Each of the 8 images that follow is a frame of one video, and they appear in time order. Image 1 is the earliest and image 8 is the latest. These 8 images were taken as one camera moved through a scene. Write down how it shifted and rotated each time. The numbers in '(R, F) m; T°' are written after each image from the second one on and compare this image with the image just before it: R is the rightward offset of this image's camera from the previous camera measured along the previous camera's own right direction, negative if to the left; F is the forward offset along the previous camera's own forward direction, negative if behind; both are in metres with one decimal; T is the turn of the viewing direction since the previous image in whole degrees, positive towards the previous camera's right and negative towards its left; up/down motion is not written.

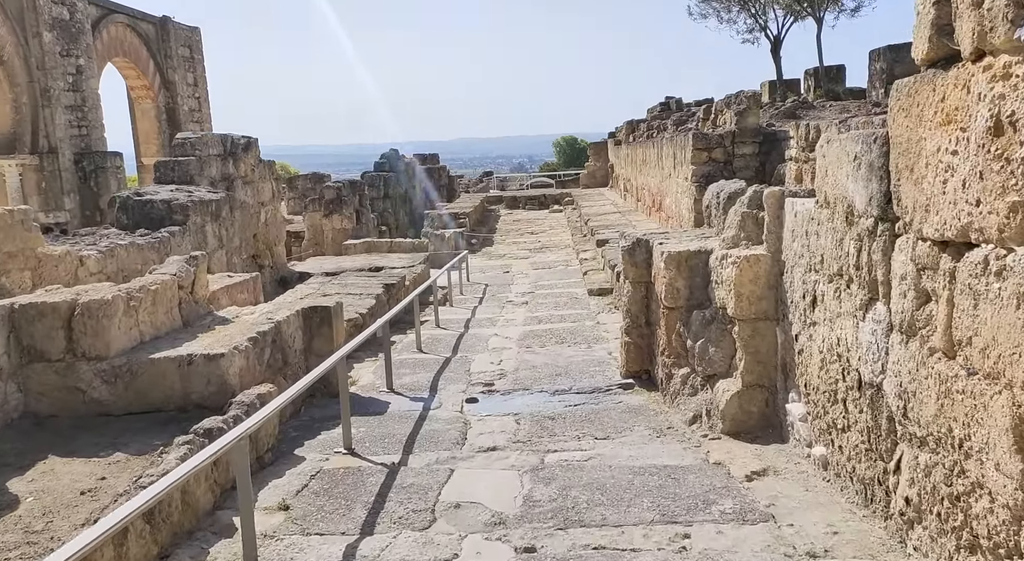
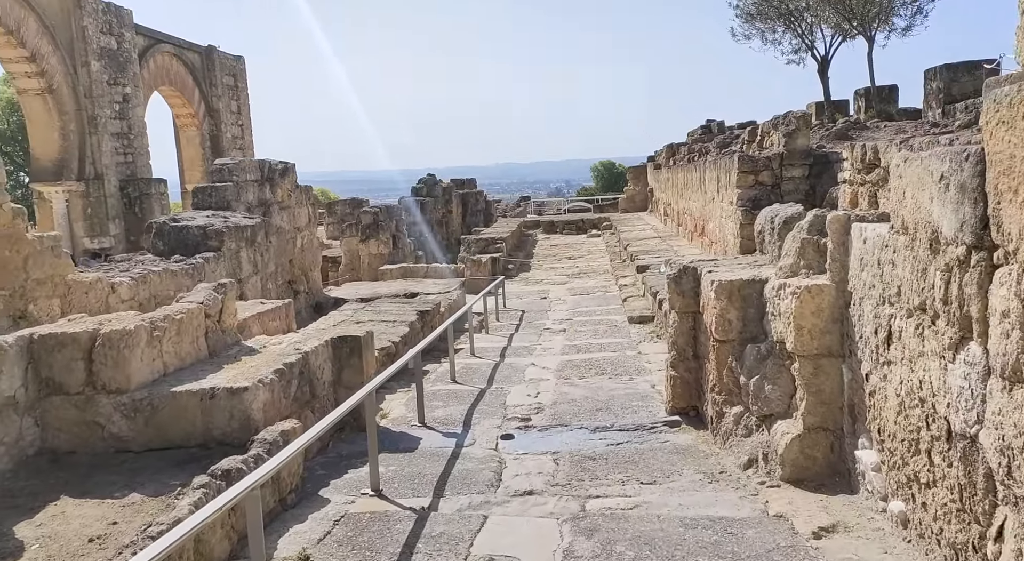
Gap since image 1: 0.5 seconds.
(0.0, +0.3) m; -2°
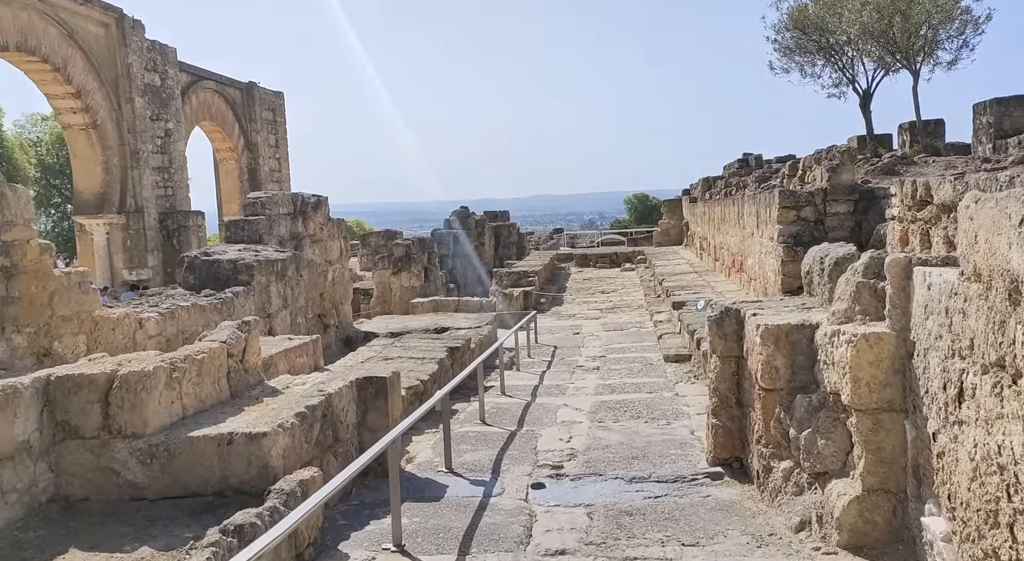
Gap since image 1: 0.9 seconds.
(0.0, +0.2) m; -2°
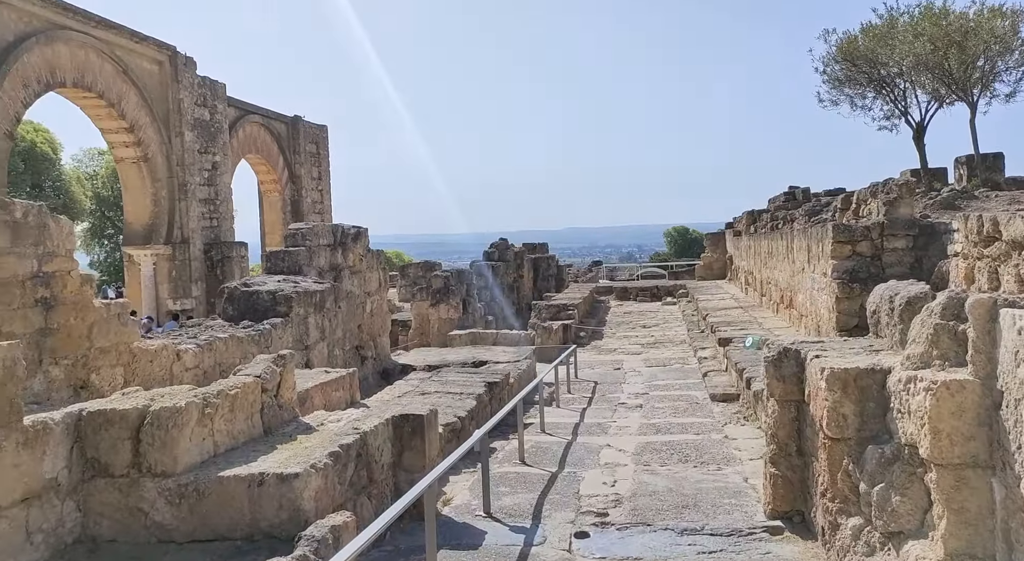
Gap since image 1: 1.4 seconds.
(0.0, +0.2) m; -3°
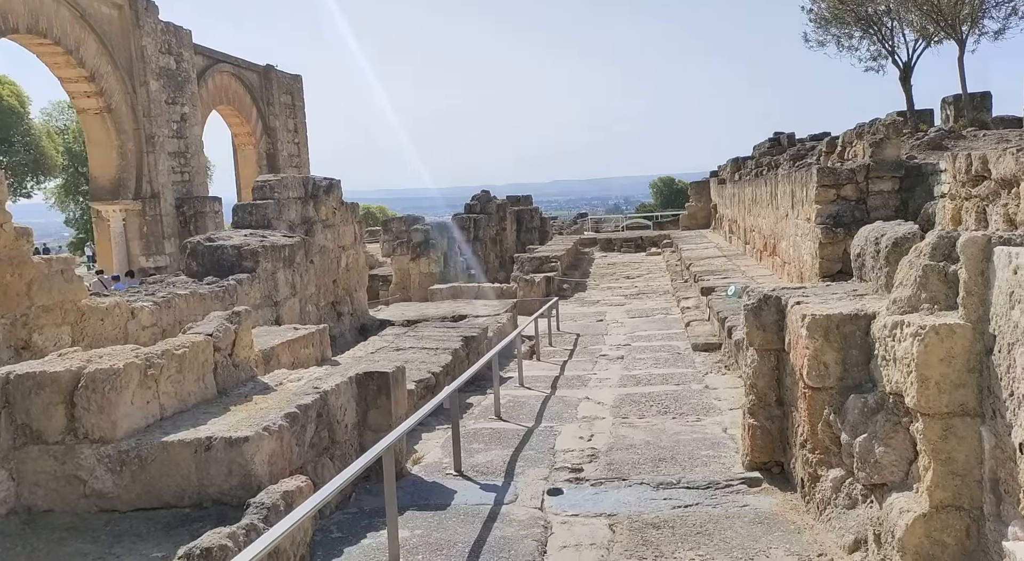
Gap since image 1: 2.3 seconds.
(+0.1, +0.2) m; +1°
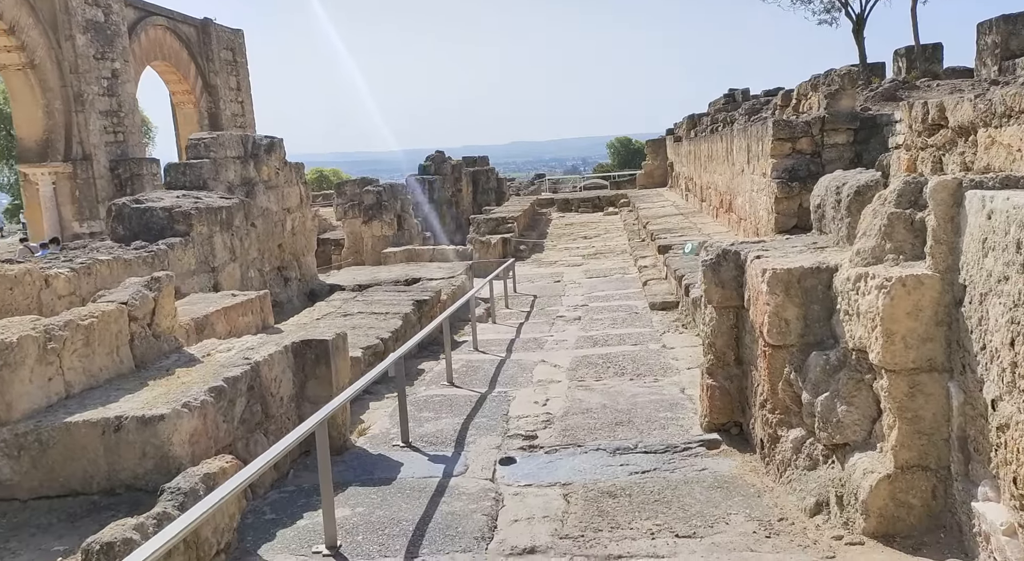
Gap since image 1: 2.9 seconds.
(+0.1, +0.2) m; +3°
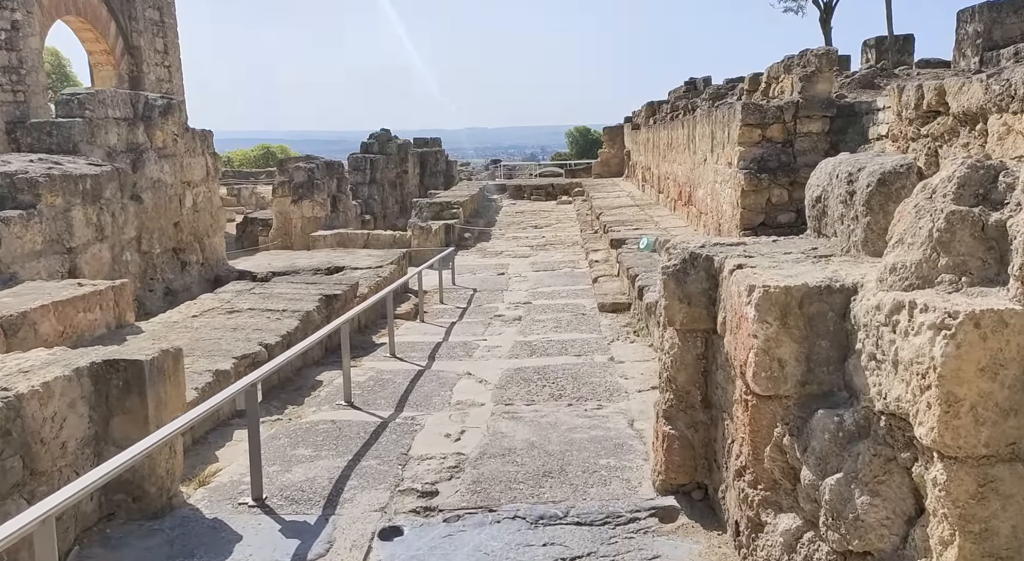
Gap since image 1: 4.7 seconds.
(+0.2, +0.9) m; +3°
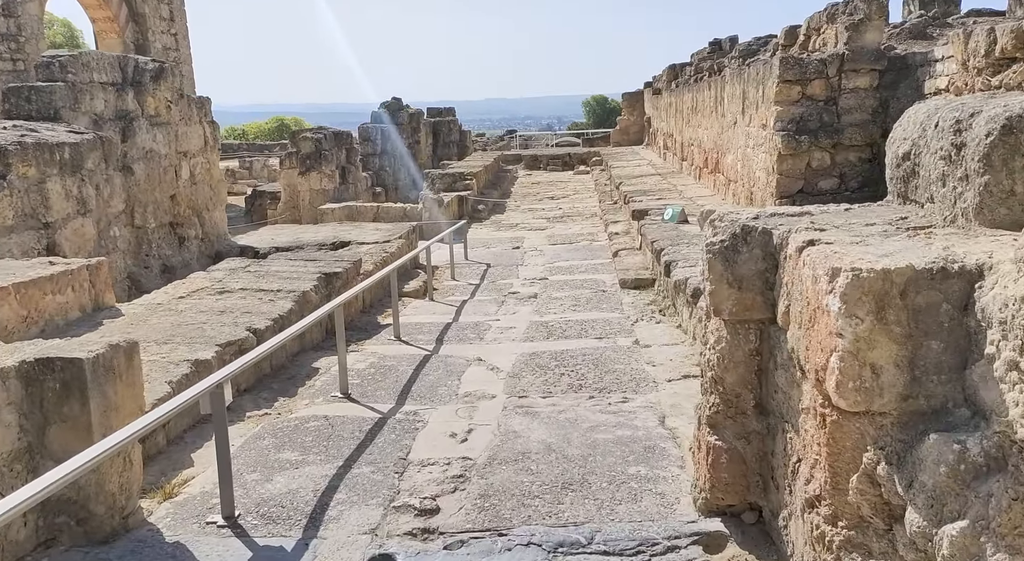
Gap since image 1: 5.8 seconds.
(0.0, +0.5) m; -1°
